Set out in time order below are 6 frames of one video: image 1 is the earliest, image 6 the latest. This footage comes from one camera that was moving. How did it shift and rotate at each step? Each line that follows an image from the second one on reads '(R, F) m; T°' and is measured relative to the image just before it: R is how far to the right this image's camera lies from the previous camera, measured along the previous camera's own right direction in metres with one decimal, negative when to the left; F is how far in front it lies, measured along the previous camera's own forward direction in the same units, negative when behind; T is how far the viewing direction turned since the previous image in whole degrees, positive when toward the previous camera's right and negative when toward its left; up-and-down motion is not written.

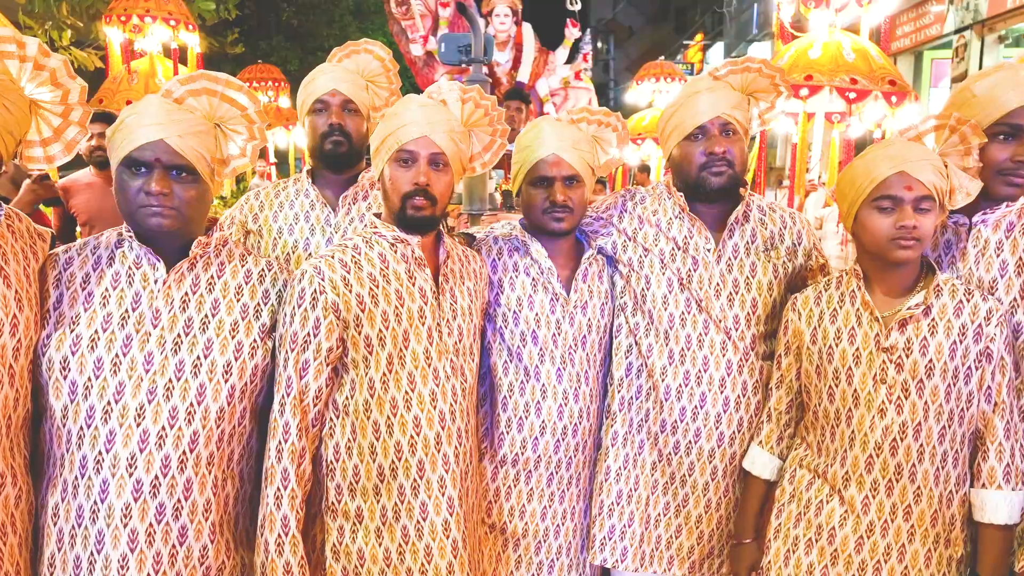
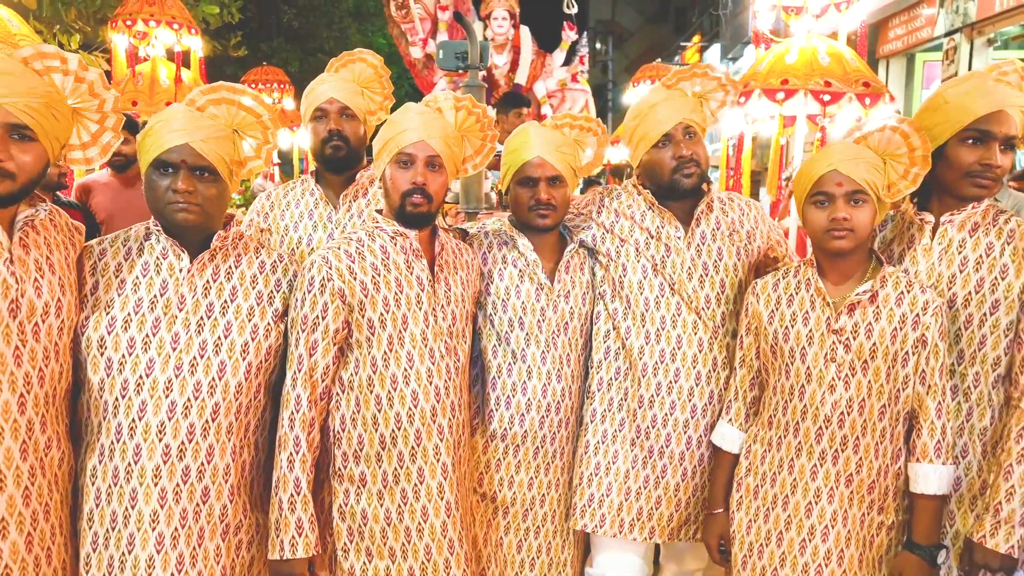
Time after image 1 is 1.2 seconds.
(0.0, -0.2) m; 0°
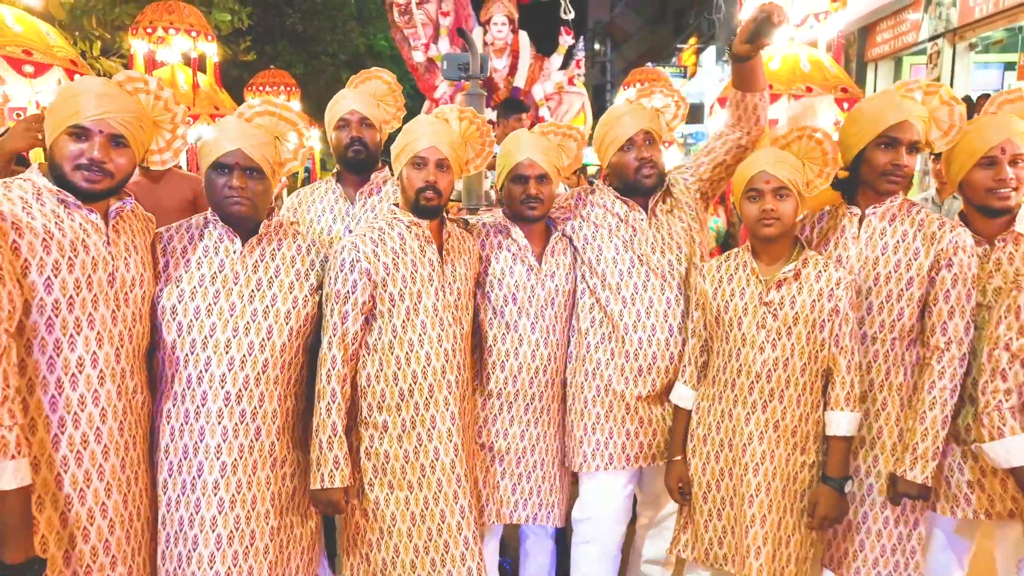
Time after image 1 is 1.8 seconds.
(0.0, -0.4) m; 0°
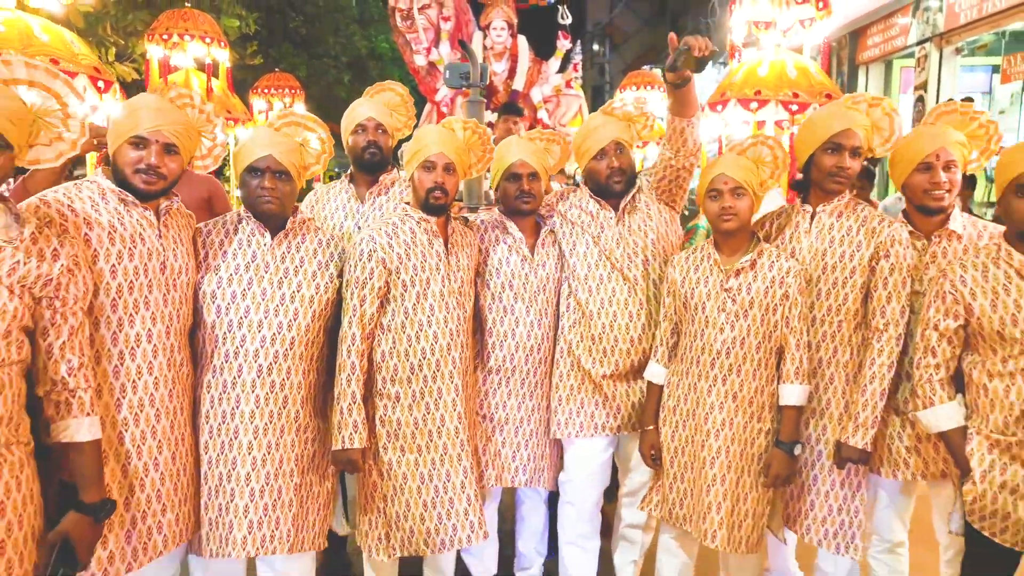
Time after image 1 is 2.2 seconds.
(0.0, -0.3) m; 0°
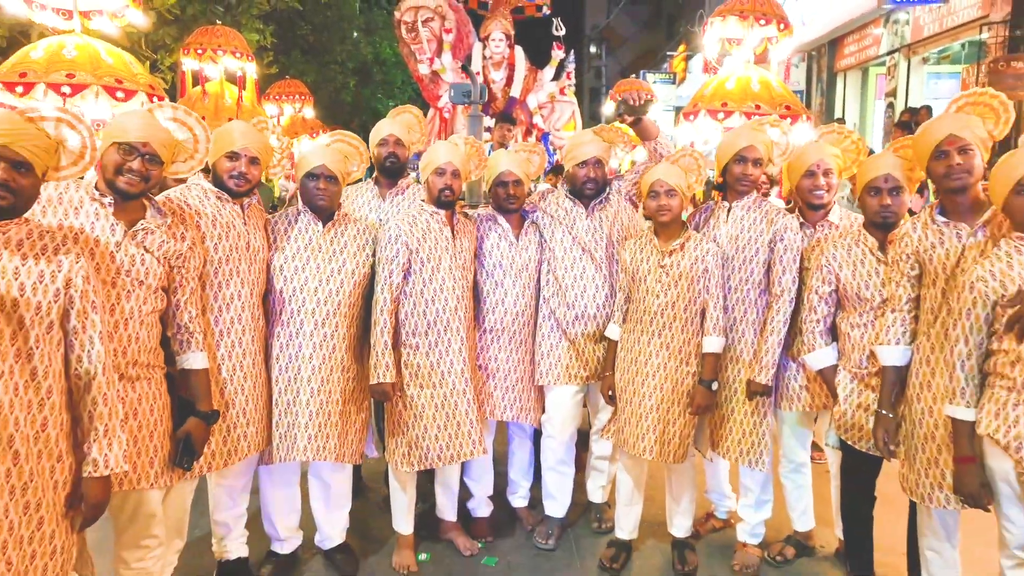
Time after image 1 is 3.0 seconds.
(0.0, -0.8) m; 0°
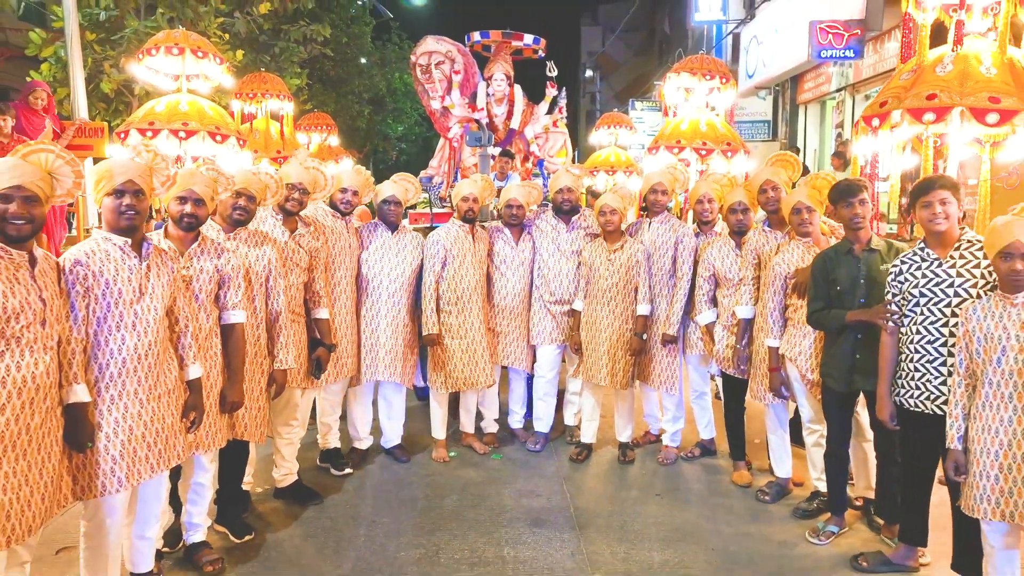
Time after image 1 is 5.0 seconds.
(0.0, -1.8) m; 0°
